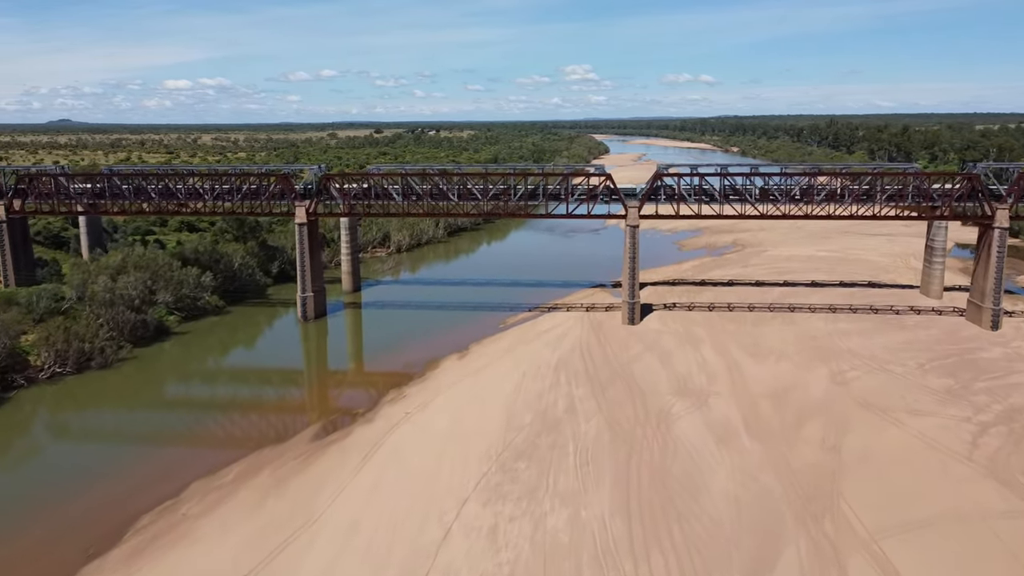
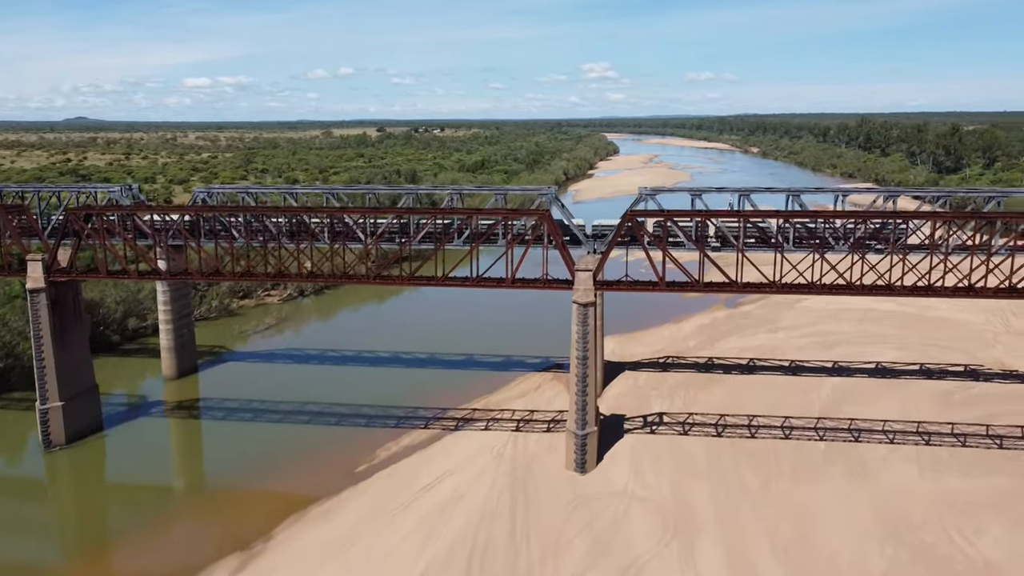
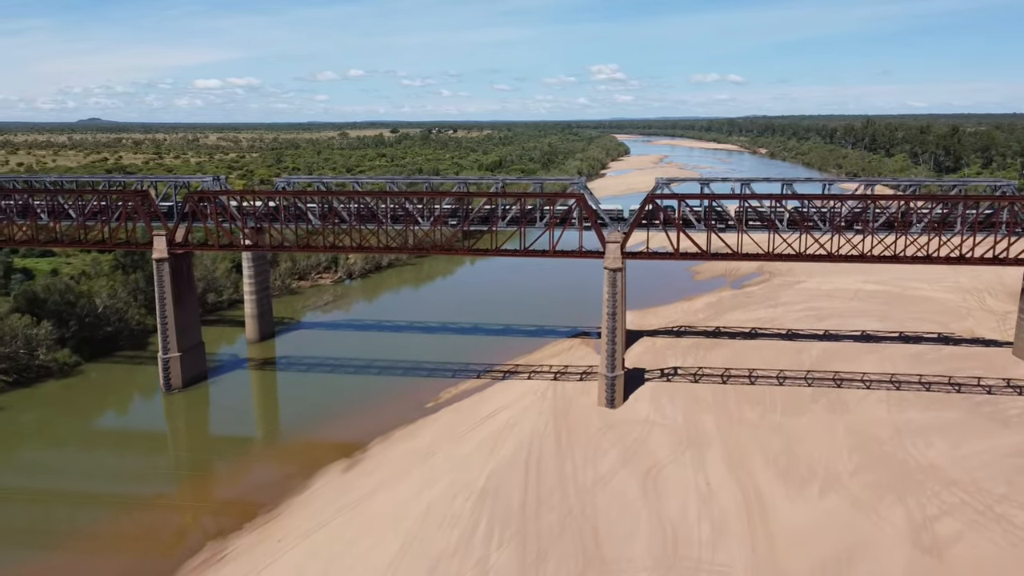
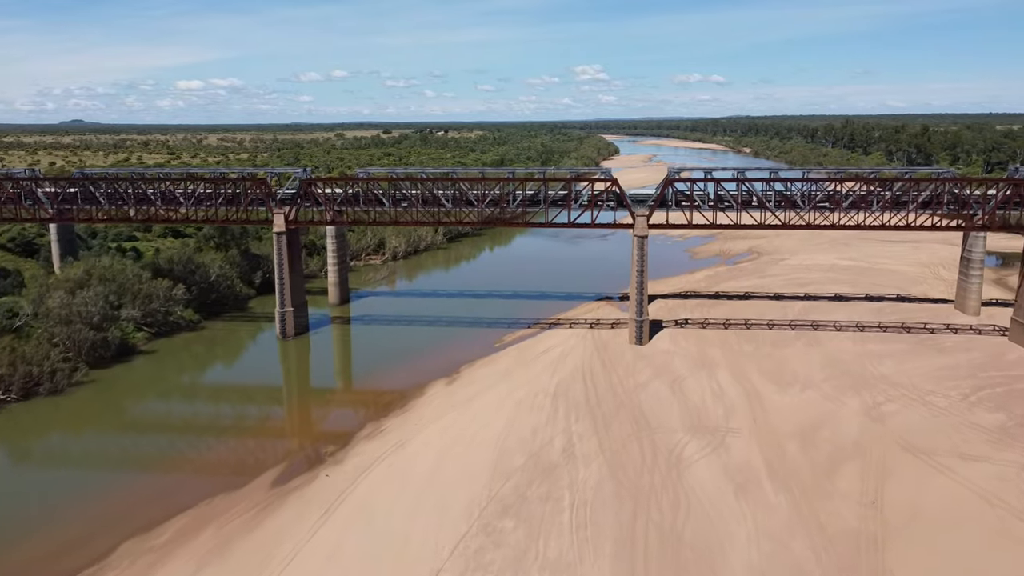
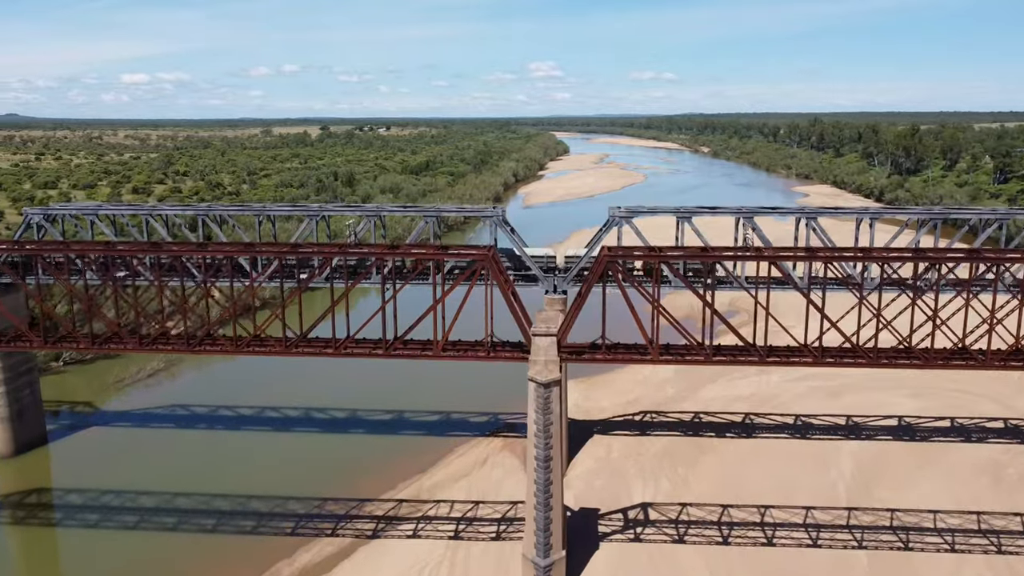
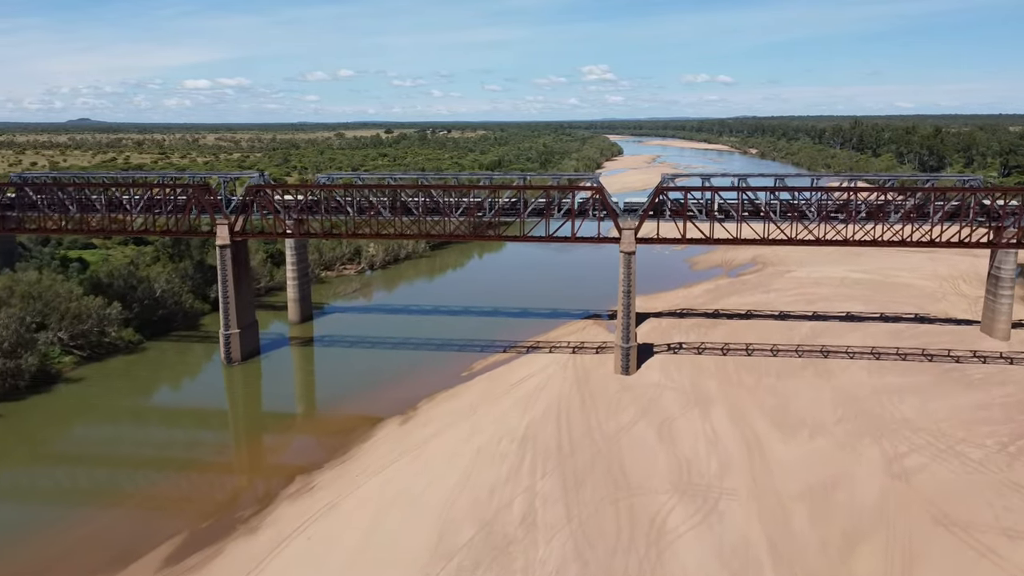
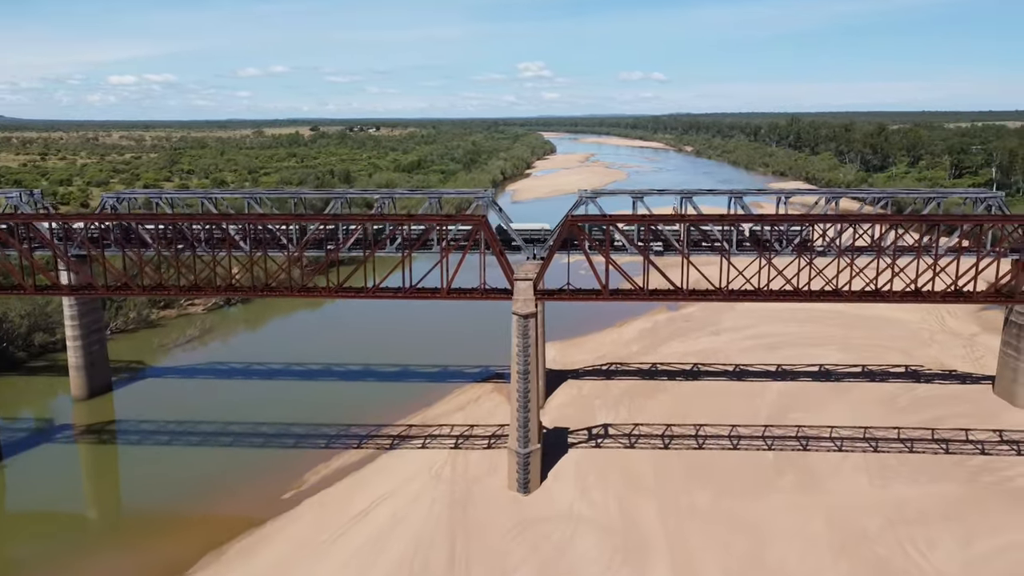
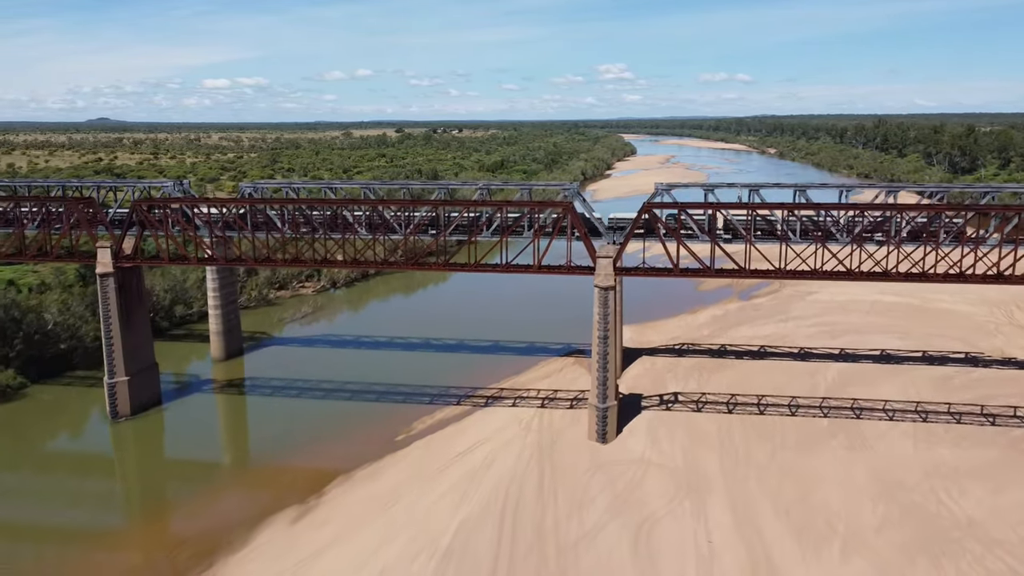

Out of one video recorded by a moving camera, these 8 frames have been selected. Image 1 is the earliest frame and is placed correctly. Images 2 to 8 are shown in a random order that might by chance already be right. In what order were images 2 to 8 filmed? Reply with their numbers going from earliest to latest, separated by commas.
4, 6, 3, 8, 2, 7, 5
